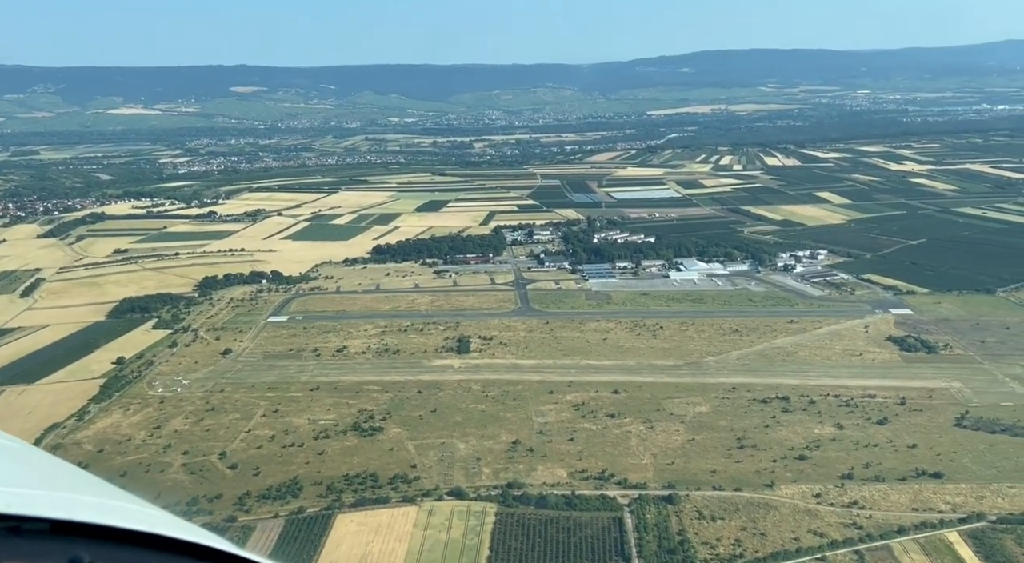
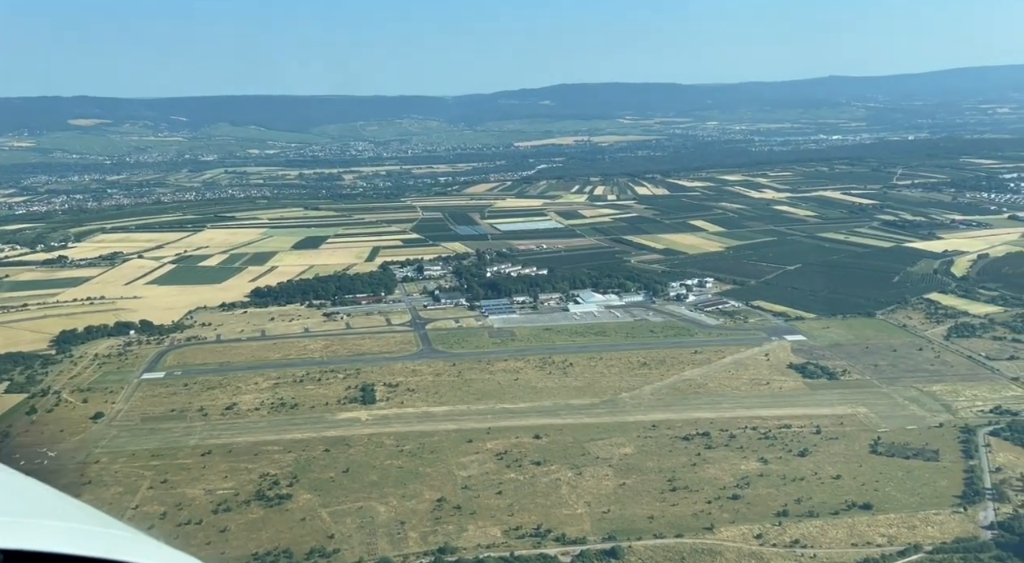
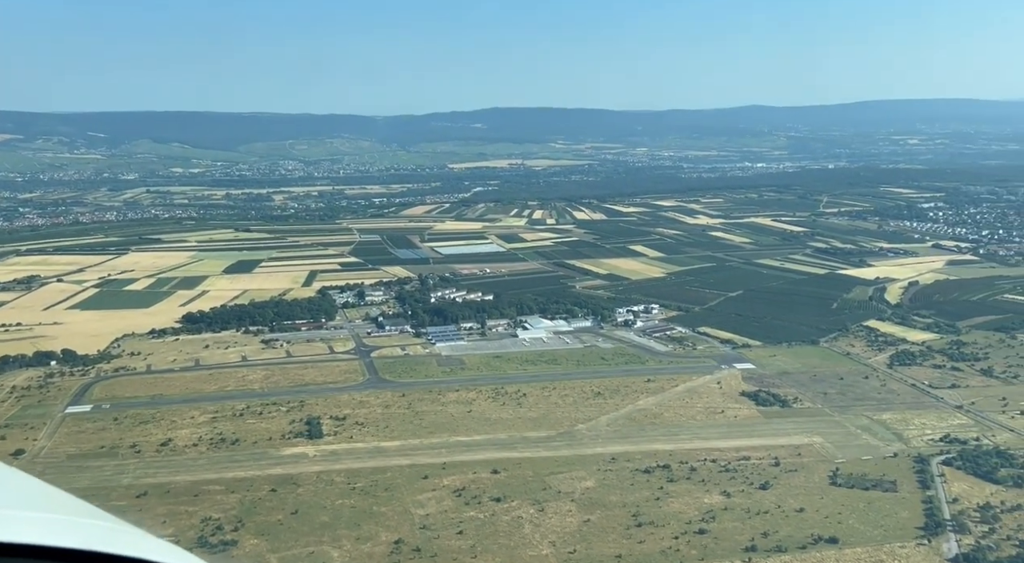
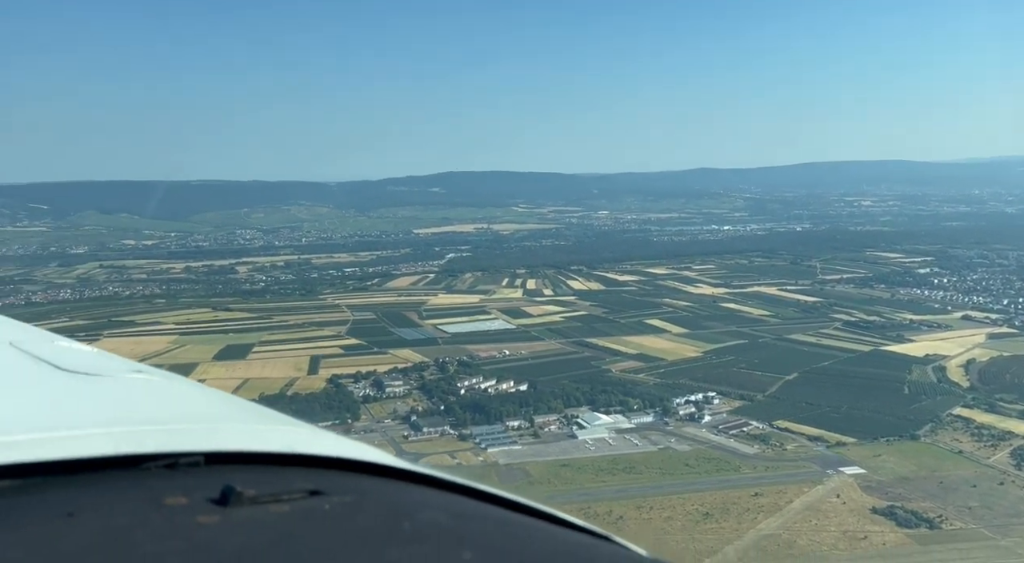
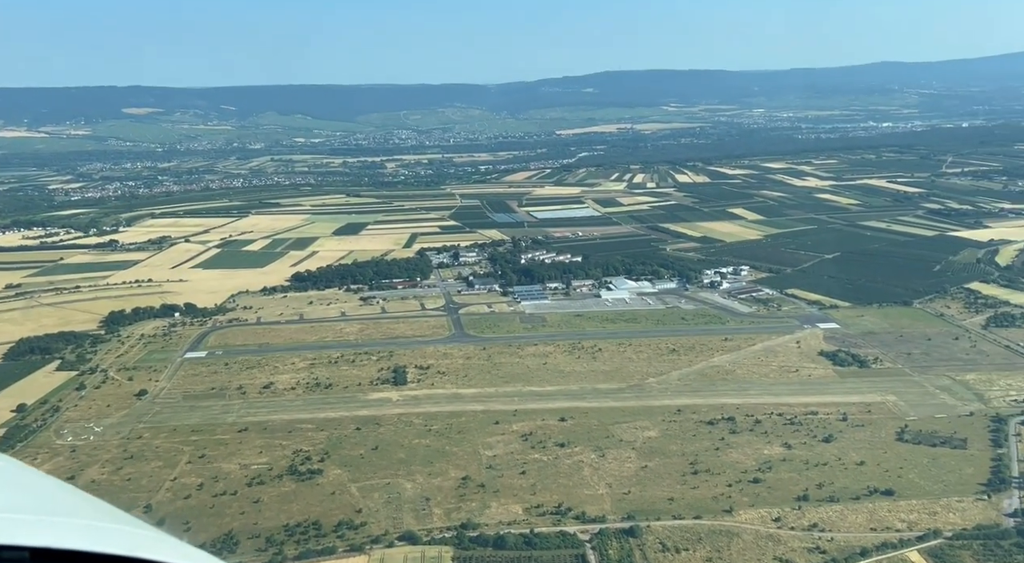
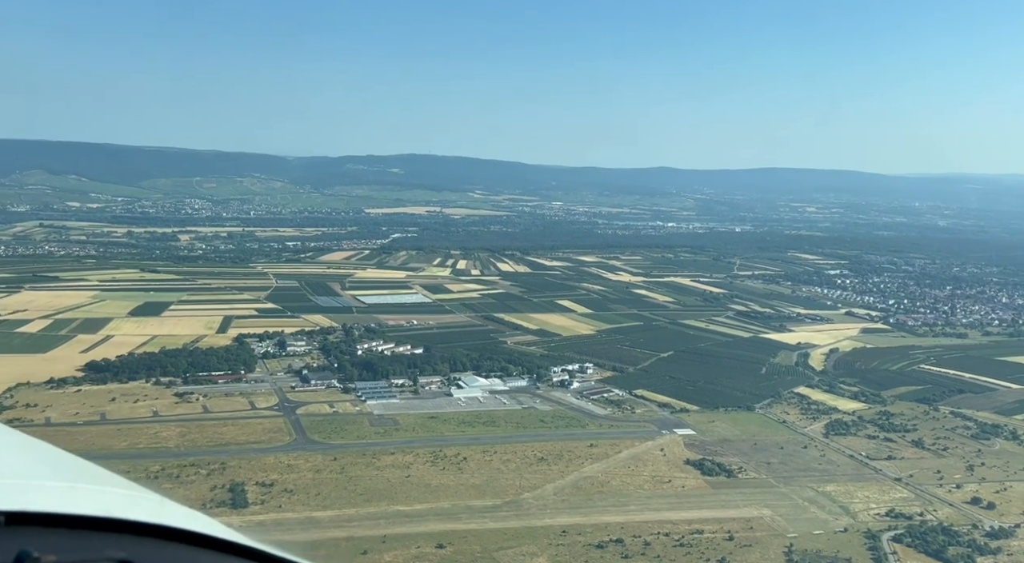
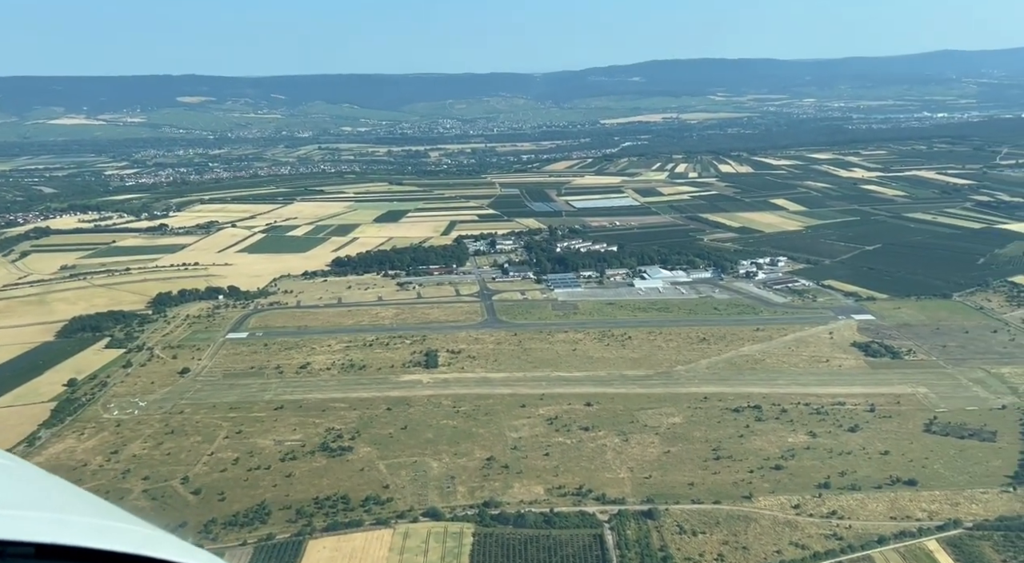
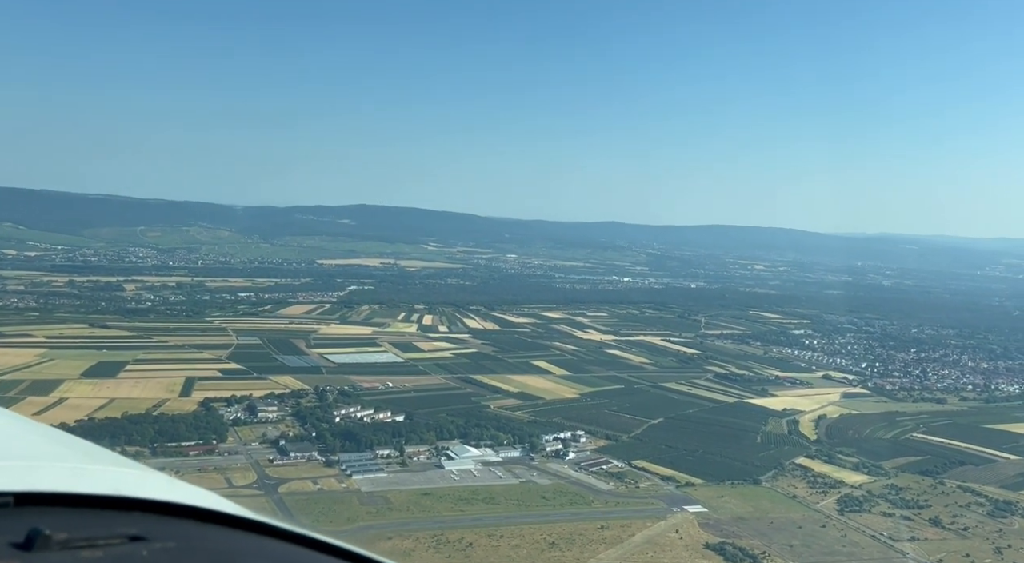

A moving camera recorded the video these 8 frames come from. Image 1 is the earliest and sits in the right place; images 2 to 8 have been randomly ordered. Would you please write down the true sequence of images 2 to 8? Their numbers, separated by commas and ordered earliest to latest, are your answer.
7, 5, 2, 3, 6, 8, 4
